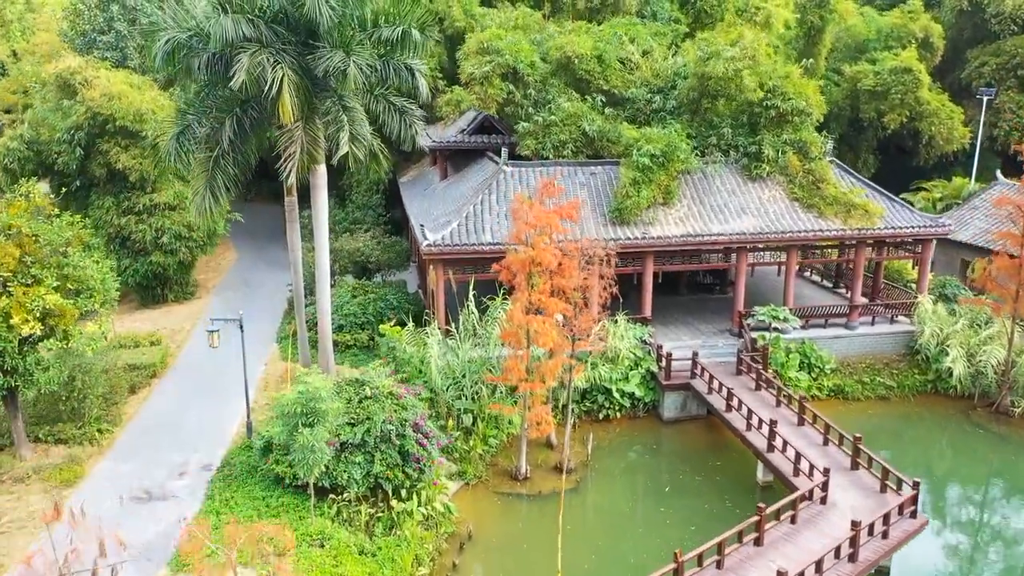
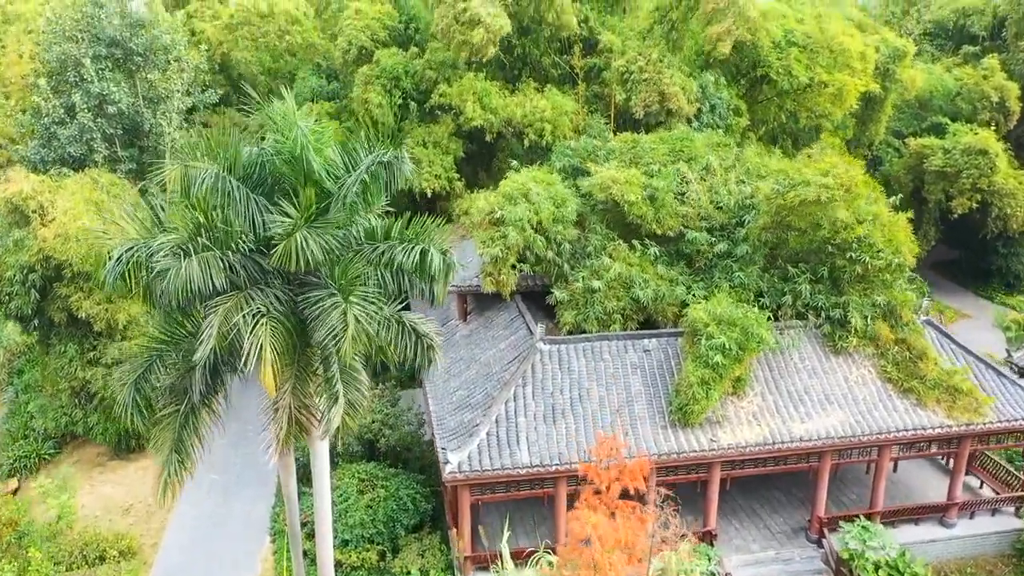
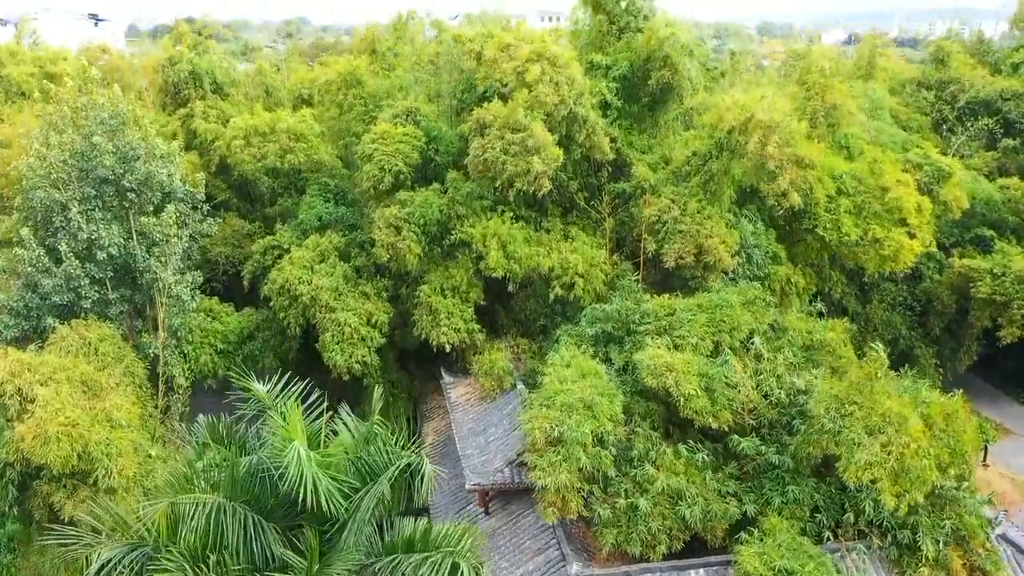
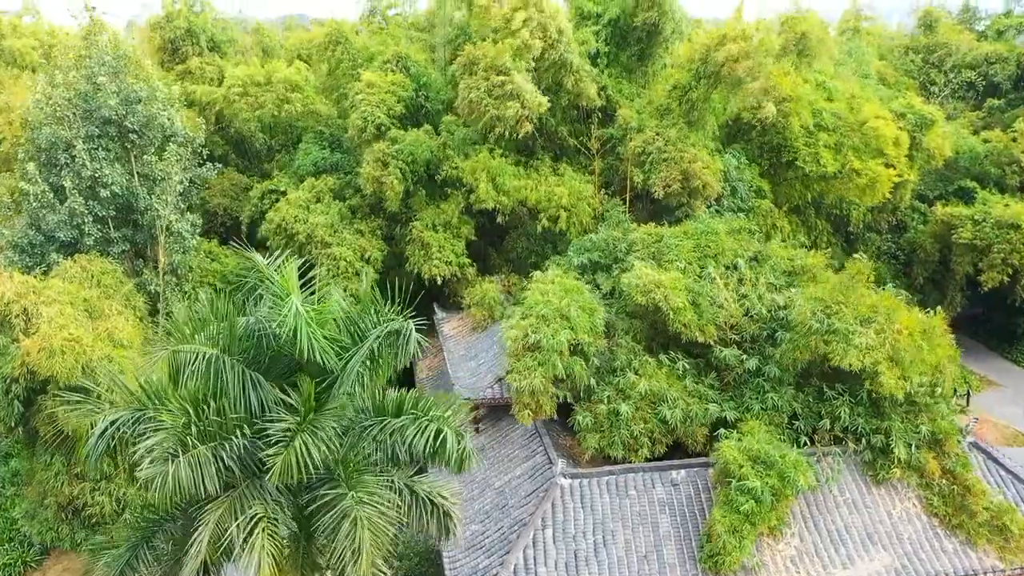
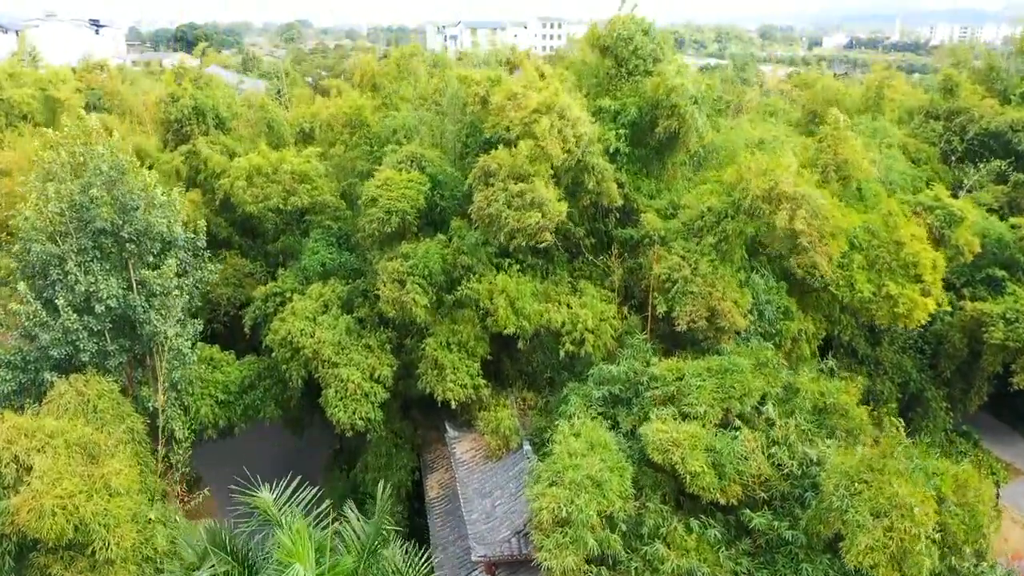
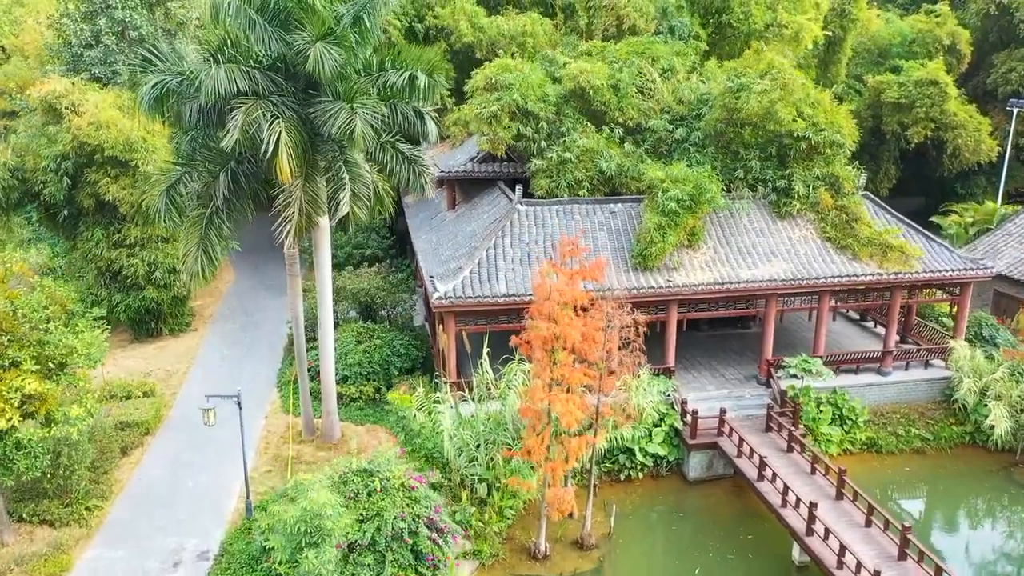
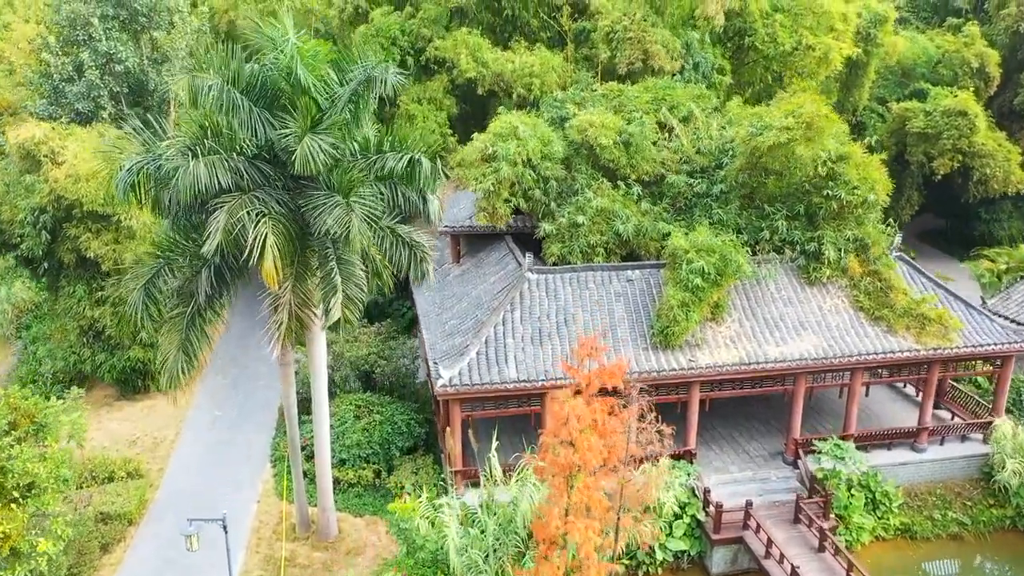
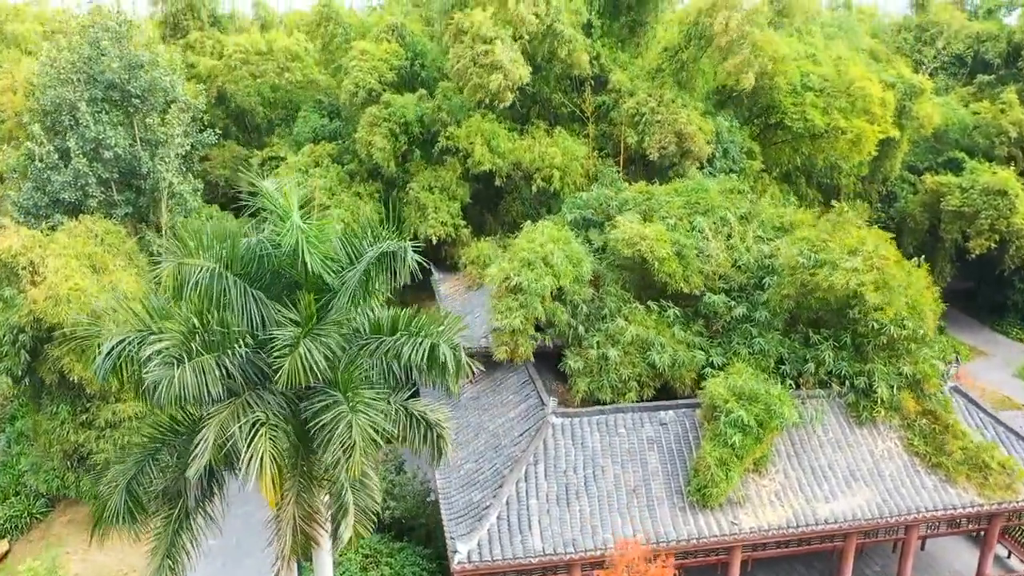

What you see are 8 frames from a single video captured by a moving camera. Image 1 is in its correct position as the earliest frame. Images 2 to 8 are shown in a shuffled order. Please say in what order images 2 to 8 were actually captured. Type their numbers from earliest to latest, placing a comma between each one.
6, 7, 2, 8, 4, 3, 5
